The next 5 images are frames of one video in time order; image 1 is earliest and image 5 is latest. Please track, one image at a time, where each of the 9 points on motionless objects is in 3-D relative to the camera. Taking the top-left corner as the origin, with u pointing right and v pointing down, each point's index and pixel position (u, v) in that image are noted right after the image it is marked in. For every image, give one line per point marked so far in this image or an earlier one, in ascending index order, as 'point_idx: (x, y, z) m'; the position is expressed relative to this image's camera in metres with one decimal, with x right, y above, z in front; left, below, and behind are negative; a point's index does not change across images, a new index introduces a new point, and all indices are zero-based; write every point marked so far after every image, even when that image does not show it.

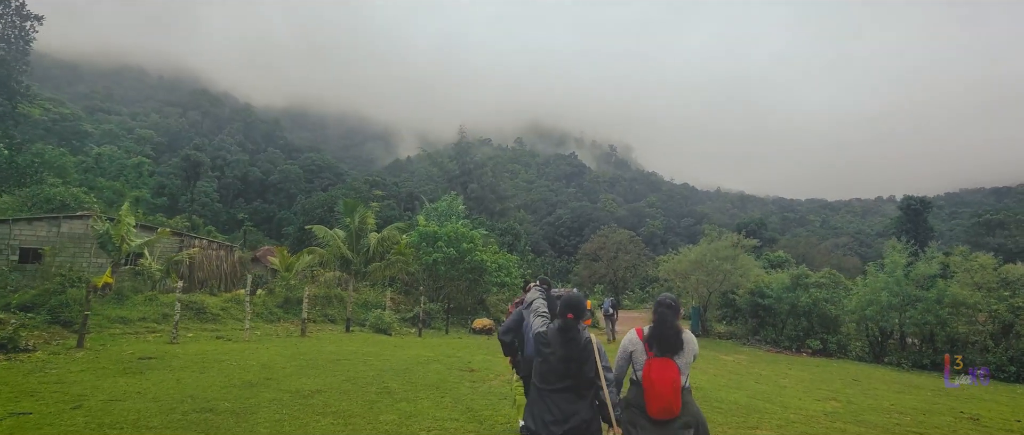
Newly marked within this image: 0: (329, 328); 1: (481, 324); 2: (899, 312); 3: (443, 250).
0: (-4.4, -2.6, +13.0) m
1: (-1.0, -3.3, +17.0) m
2: (+12.9, -3.1, +18.1) m
3: (-2.5, -1.2, +19.4) m
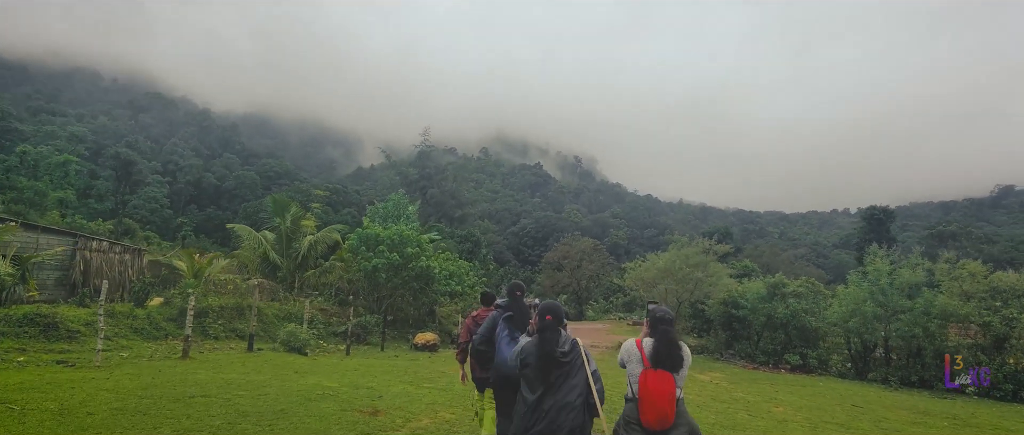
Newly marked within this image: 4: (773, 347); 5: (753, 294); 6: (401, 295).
0: (-5.5, -2.5, +10.5) m
1: (-2.4, -3.3, +14.8) m
2: (+11.4, -3.2, +16.7) m
3: (-4.0, -1.2, +17.1) m
4: (+9.0, -4.5, +18.8) m
5: (+8.5, -2.7, +19.2) m
6: (-3.7, -2.5, +17.9) m
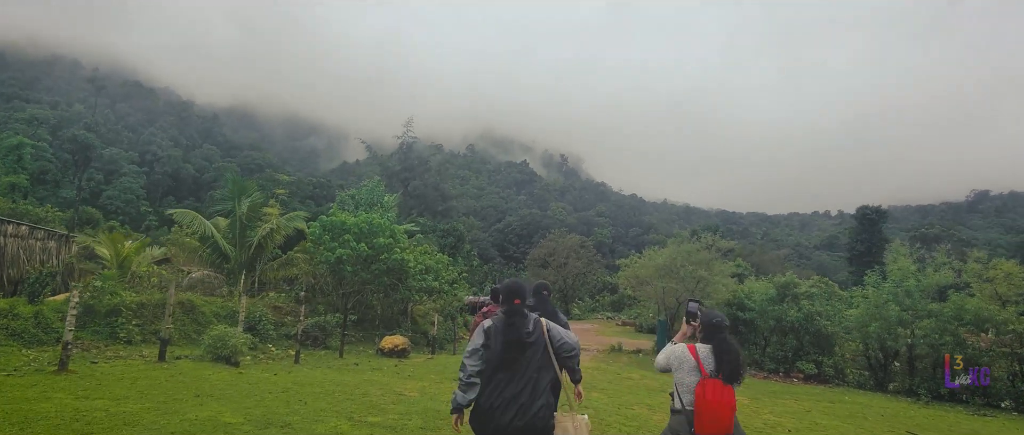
0: (-5.8, -2.1, +8.4) m
1: (-2.8, -2.9, +12.7) m
2: (+10.9, -3.1, +15.0) m
3: (-4.4, -0.8, +15.0) m
4: (+8.5, -4.3, +17.1) m
5: (+8.0, -2.5, +17.4) m
6: (-4.1, -2.1, +15.8) m
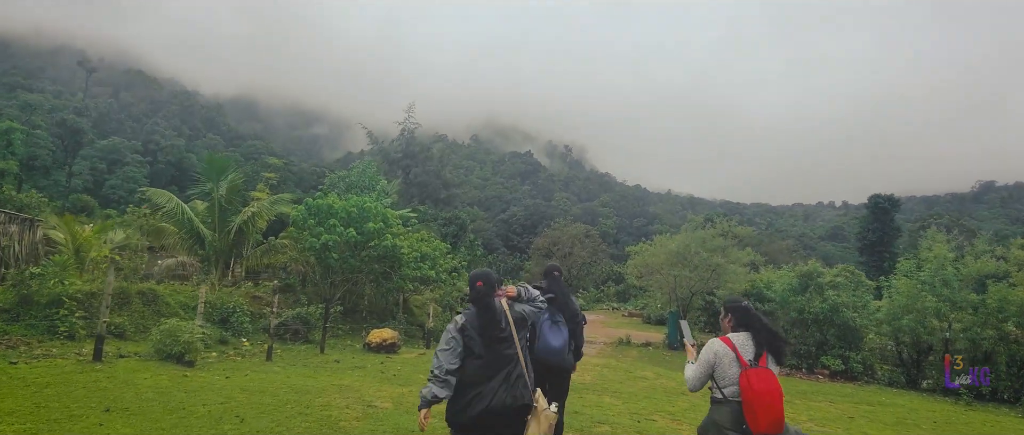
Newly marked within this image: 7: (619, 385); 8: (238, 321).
0: (-5.8, -1.8, +7.2) m
1: (-2.8, -2.5, +11.5) m
2: (+10.9, -2.6, +13.7) m
3: (-4.4, -0.3, +13.7) m
4: (+8.5, -3.8, +15.8) m
5: (+8.0, -2.0, +16.2) m
6: (-4.1, -1.7, +14.6) m
7: (+1.8, -2.9, +9.3) m
8: (-5.5, -2.1, +11.0) m
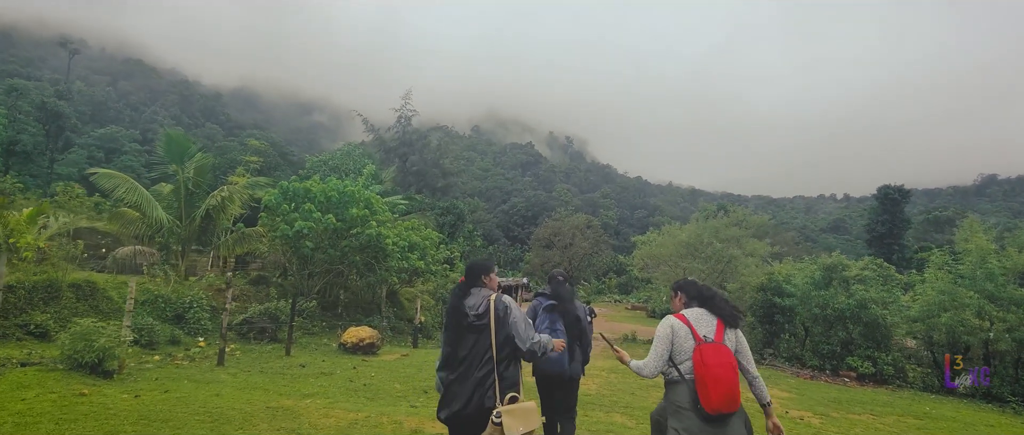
0: (-5.9, -1.5, +5.8) m
1: (-2.9, -2.2, +10.2) m
2: (+10.8, -2.3, +12.4) m
3: (-4.5, 0.0, +12.4) m
4: (+8.4, -3.5, +14.5) m
5: (+7.9, -1.7, +14.8) m
6: (-4.2, -1.3, +13.3) m
7: (+1.7, -2.6, +7.9) m
8: (-5.6, -1.8, +9.6) m
